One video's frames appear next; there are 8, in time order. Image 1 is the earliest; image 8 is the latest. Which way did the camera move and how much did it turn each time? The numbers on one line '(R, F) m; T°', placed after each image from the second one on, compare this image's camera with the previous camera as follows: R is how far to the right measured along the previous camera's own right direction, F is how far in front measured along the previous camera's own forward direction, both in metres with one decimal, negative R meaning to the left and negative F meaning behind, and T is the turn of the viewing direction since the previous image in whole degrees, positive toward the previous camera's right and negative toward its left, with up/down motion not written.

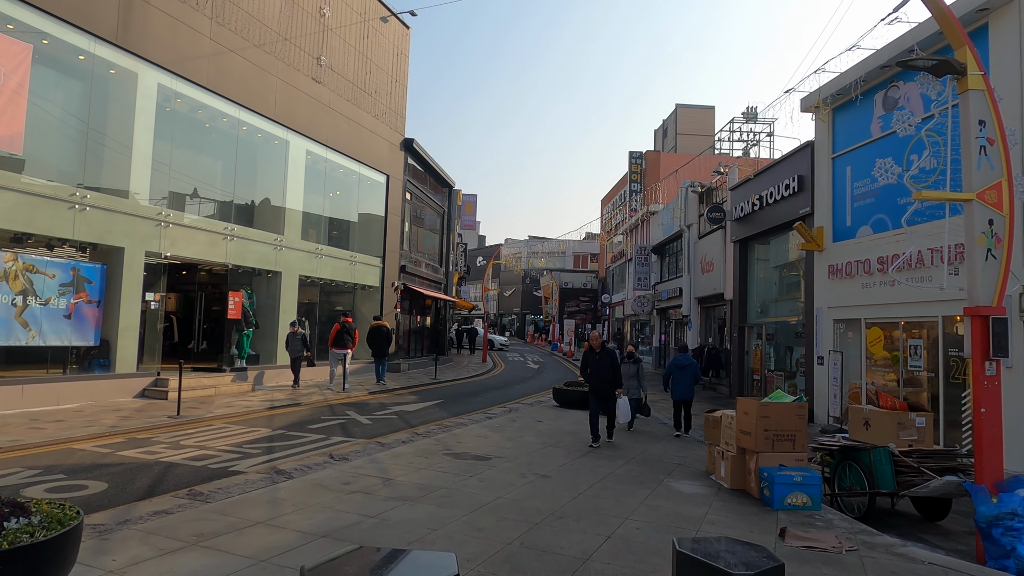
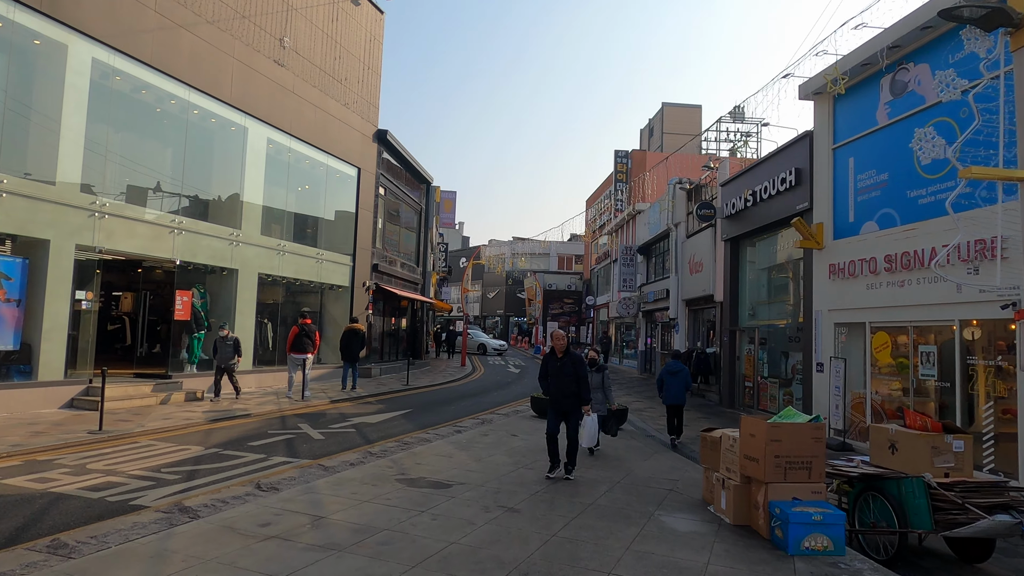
(+0.2, +1.2) m; +1°
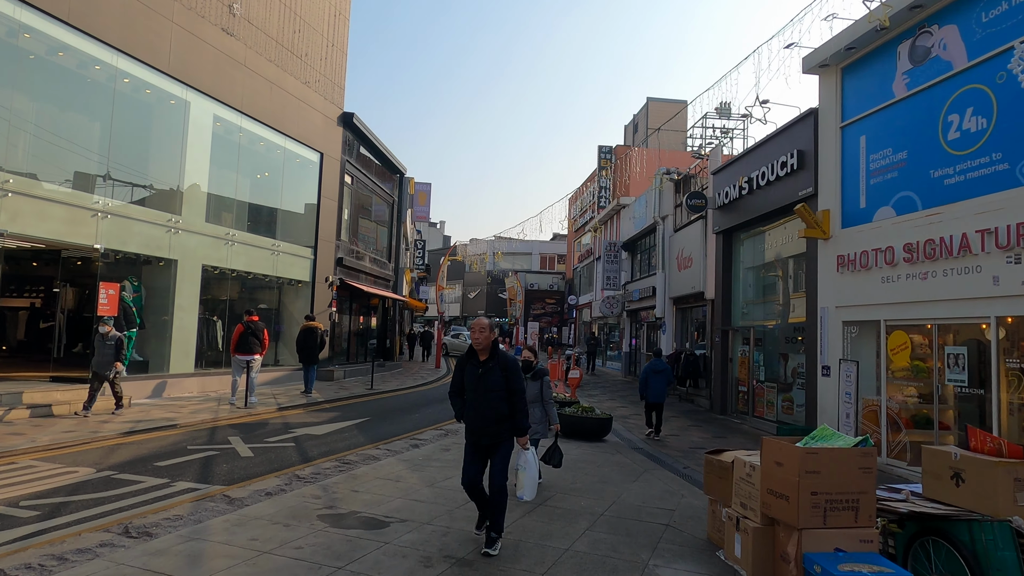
(+0.2, +1.5) m; +1°
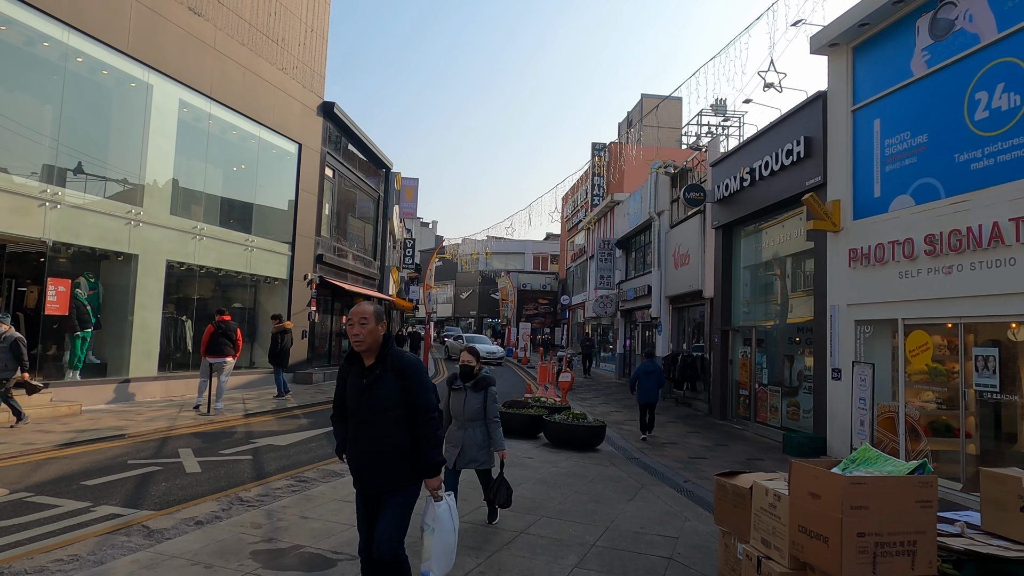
(+0.1, +0.9) m; +1°
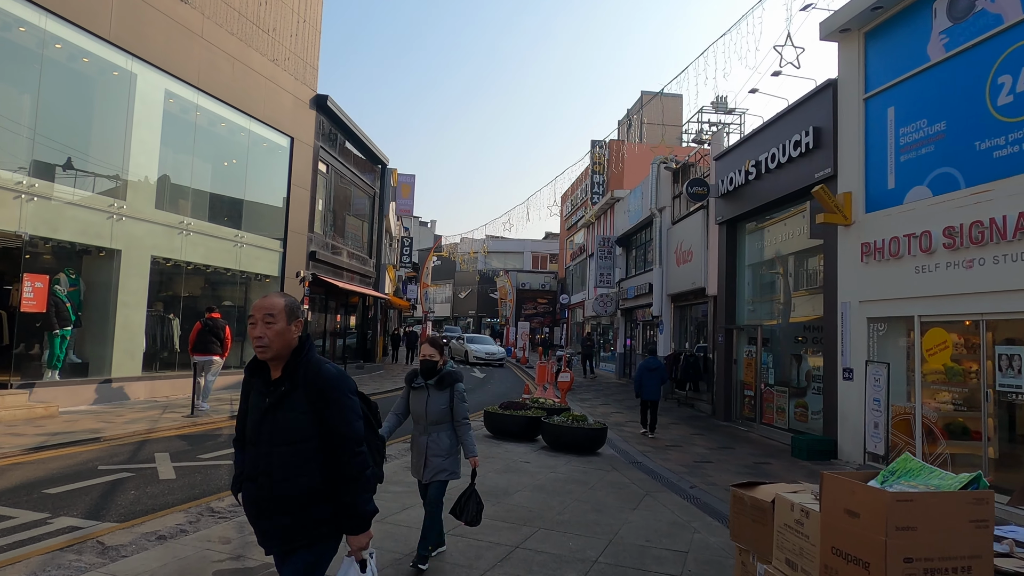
(0.0, +0.5) m; 0°
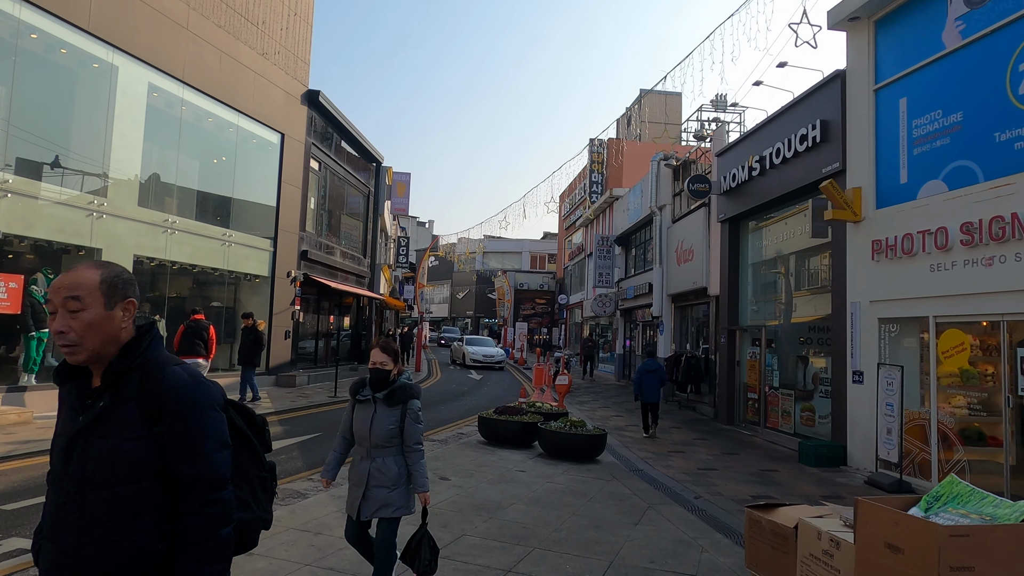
(+0.1, +0.4) m; 0°
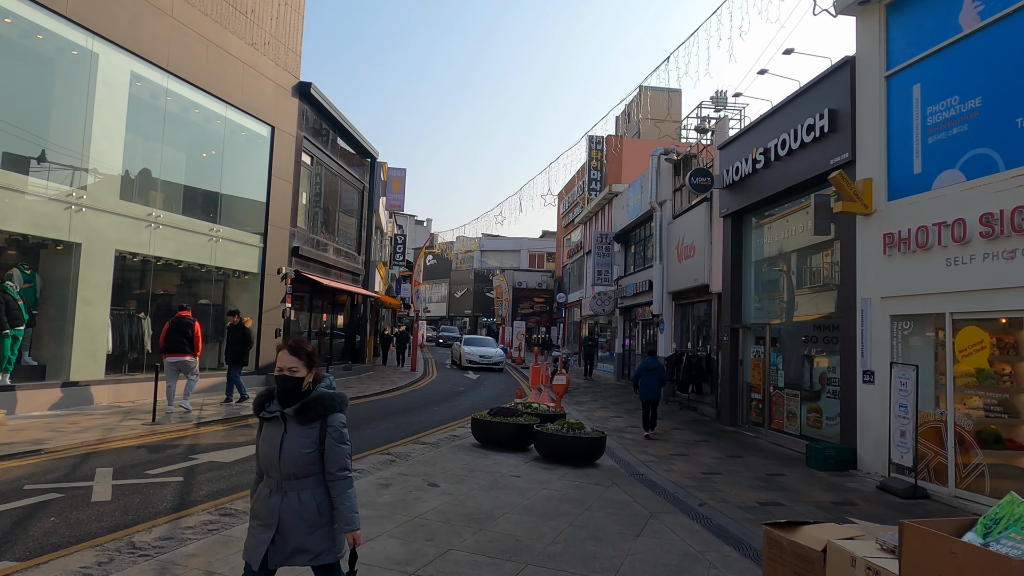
(+0.1, +0.4) m; 0°
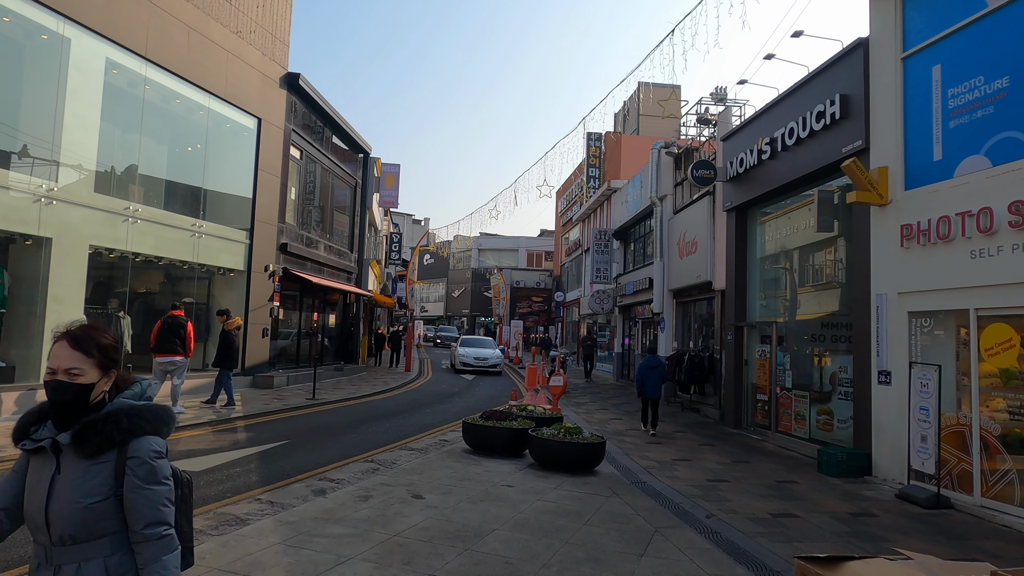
(+0.1, +0.6) m; 0°
